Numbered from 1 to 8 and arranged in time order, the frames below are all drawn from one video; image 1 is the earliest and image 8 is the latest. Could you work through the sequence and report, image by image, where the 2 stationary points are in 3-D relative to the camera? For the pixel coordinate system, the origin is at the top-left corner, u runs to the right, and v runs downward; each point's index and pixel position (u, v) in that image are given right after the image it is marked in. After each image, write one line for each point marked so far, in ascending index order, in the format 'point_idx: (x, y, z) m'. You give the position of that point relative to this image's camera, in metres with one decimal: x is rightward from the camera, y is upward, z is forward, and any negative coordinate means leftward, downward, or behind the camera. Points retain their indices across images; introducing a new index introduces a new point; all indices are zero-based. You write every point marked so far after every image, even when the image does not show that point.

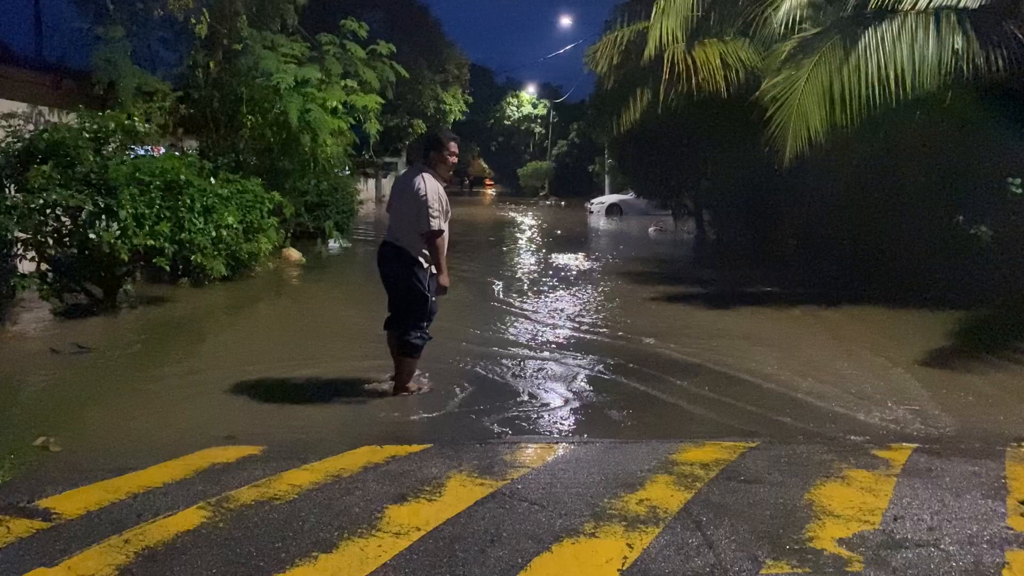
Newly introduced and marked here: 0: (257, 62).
0: (-3.8, +3.4, +12.9) m
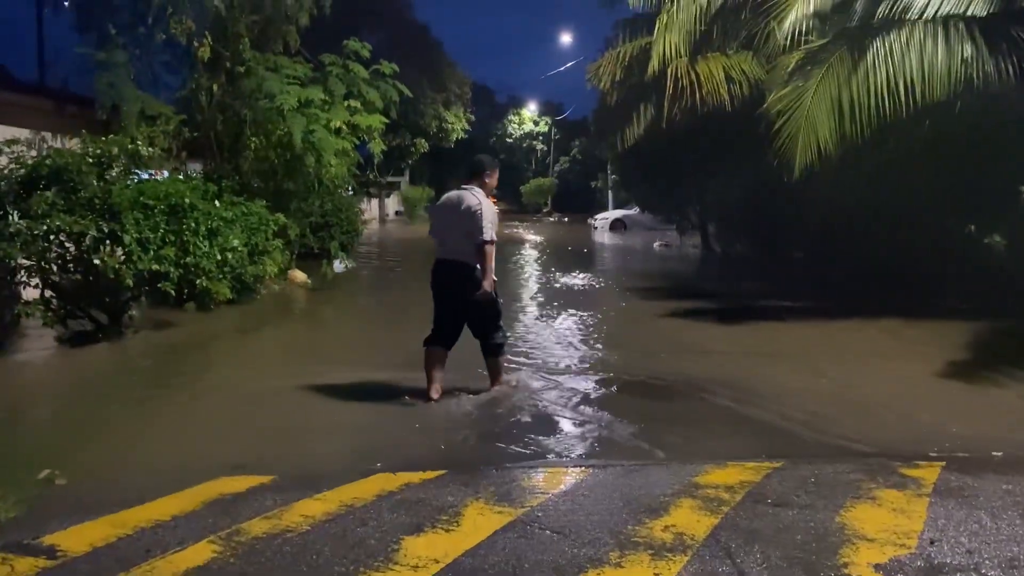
0: (-3.7, +3.0, +12.9) m
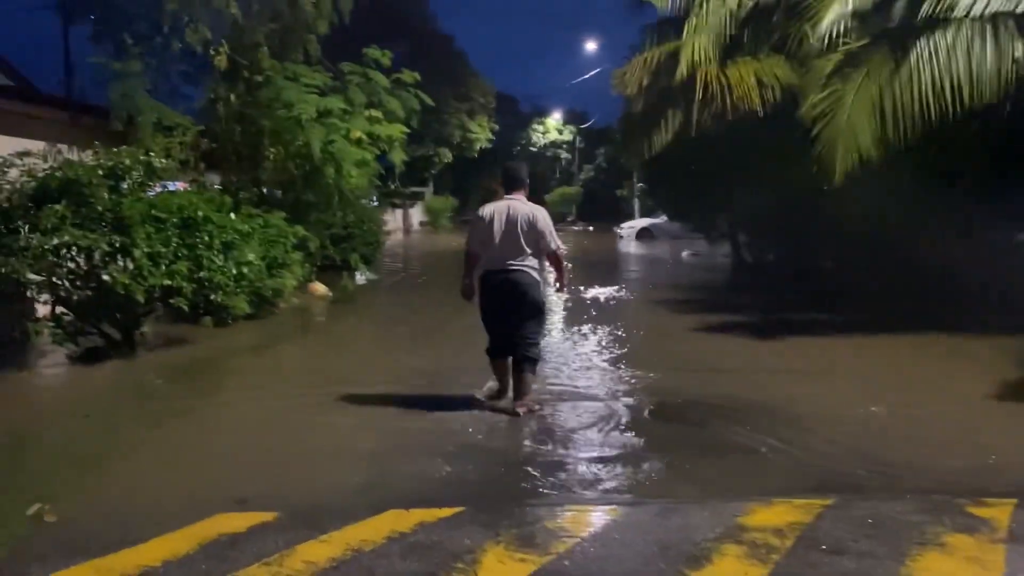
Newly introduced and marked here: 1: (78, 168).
0: (-3.4, +2.8, +12.6) m
1: (-4.5, +1.3, +9.0) m
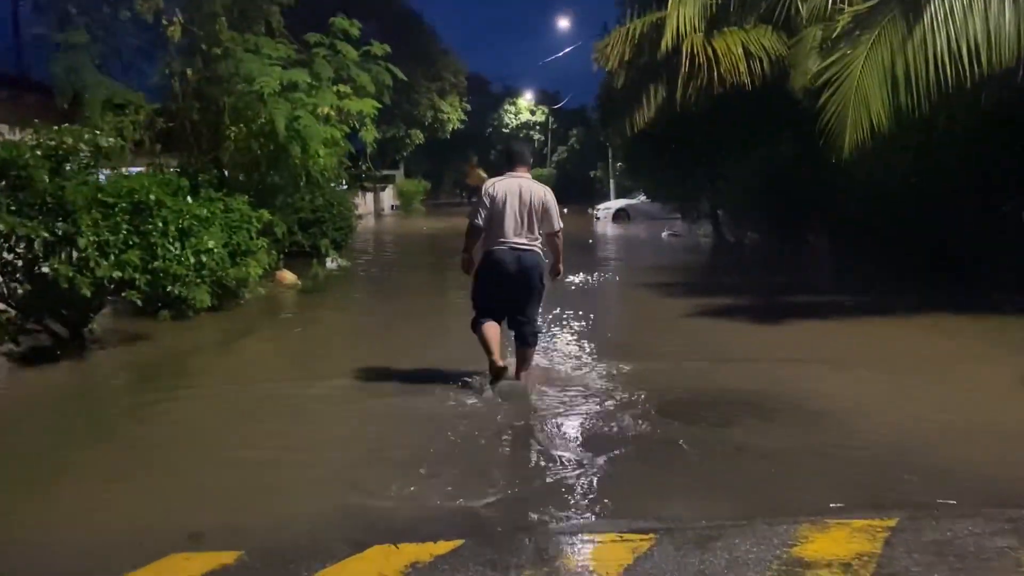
0: (-3.7, +3.0, +11.6) m
1: (-4.6, +1.3, +8.1) m
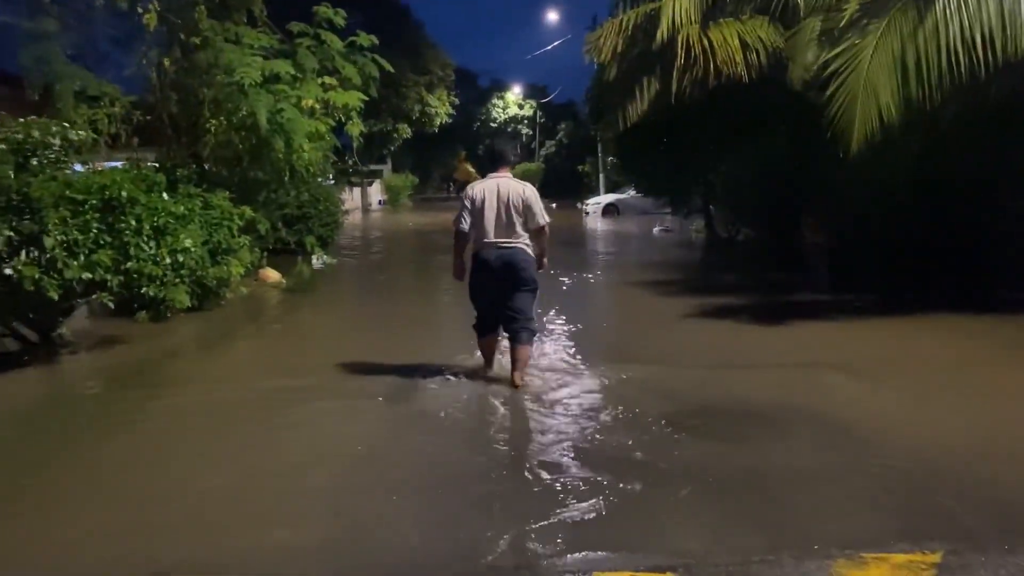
0: (-3.8, +3.0, +11.2) m
1: (-4.7, +1.3, +7.6) m
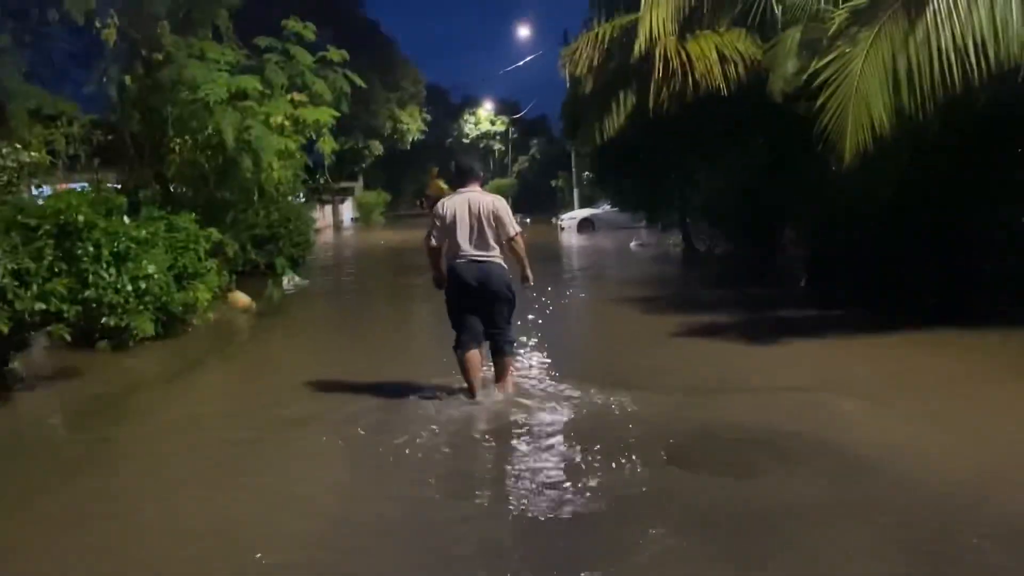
0: (-4.1, +2.7, +10.7) m
1: (-4.8, +1.0, +7.1) m
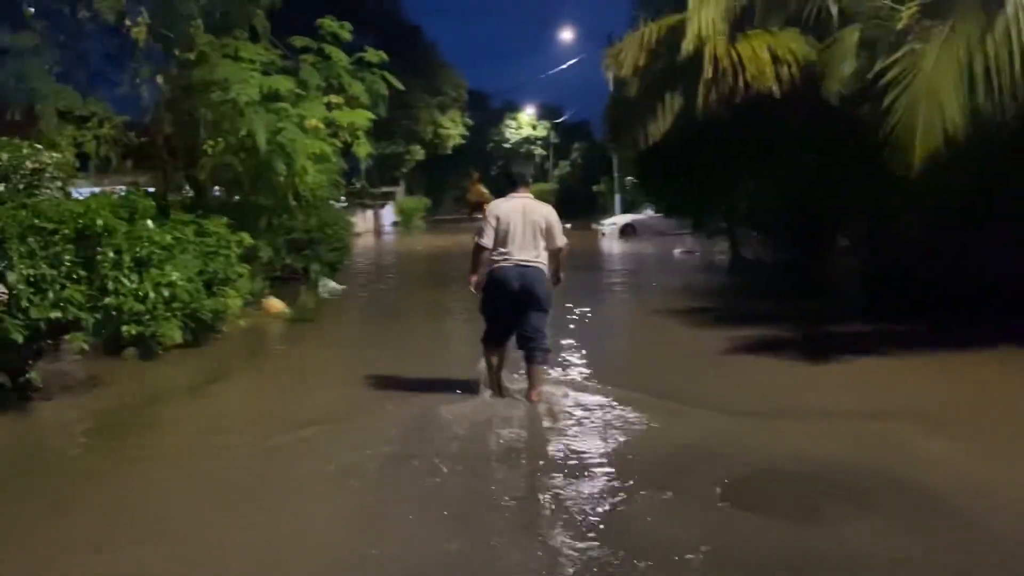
0: (-3.6, +2.6, +10.4) m
1: (-4.5, +1.0, +6.8) m
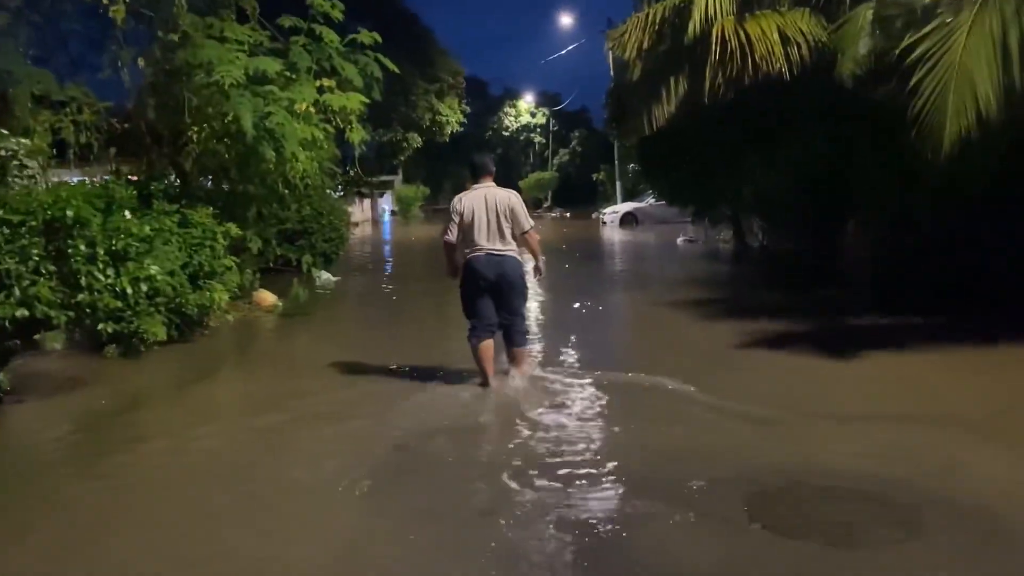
0: (-3.6, +2.7, +9.9) m
1: (-4.5, +1.0, +6.3) m
